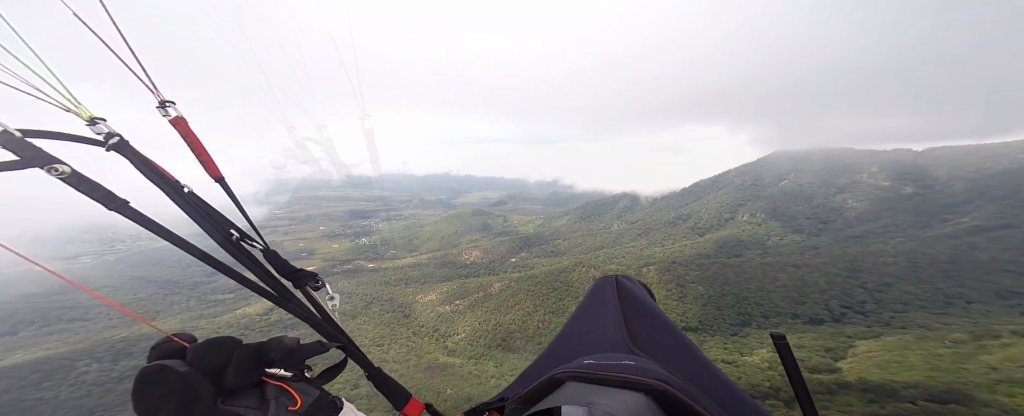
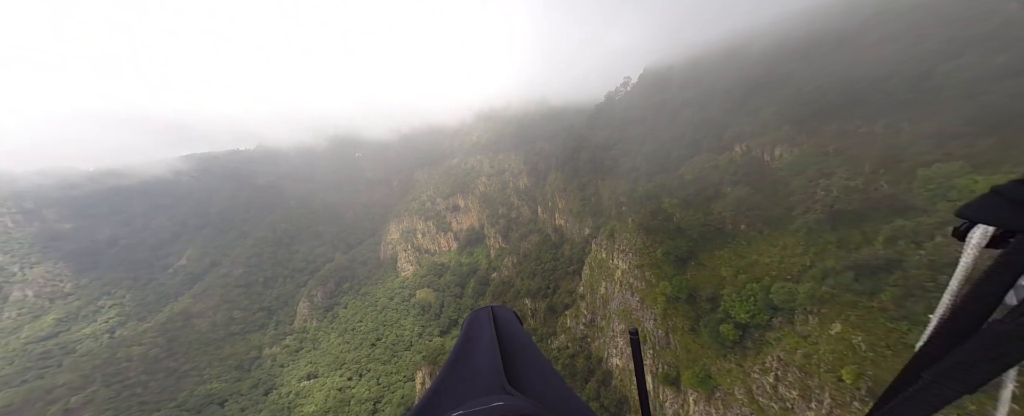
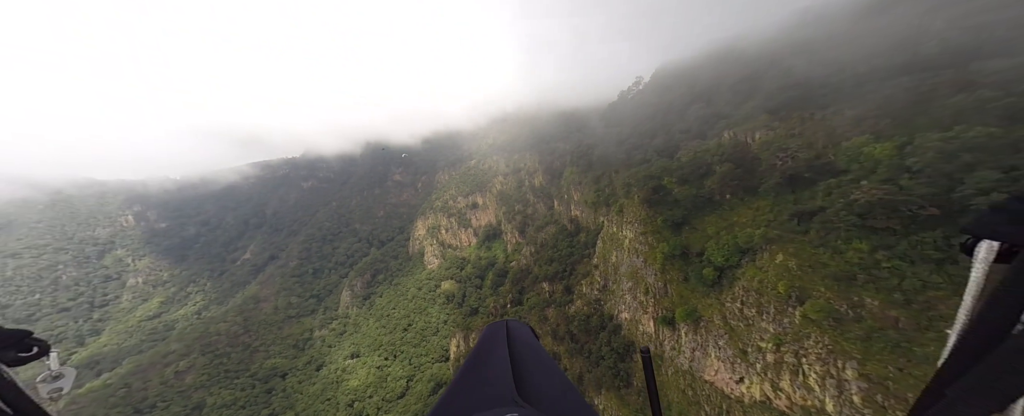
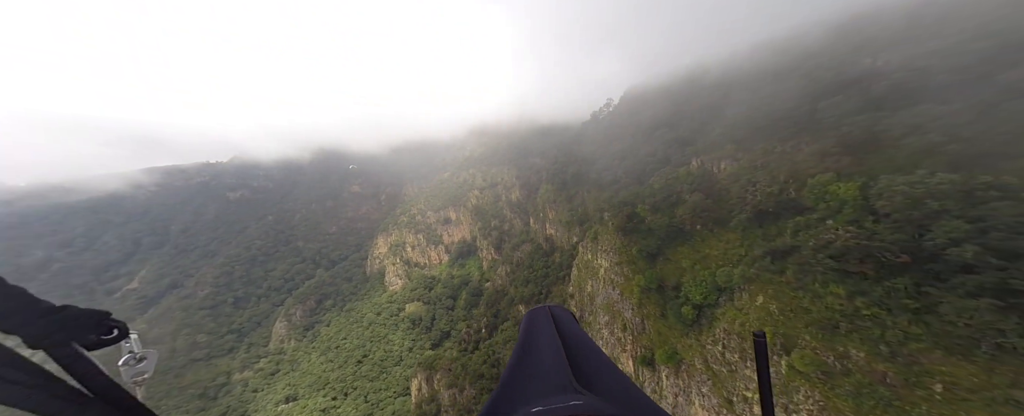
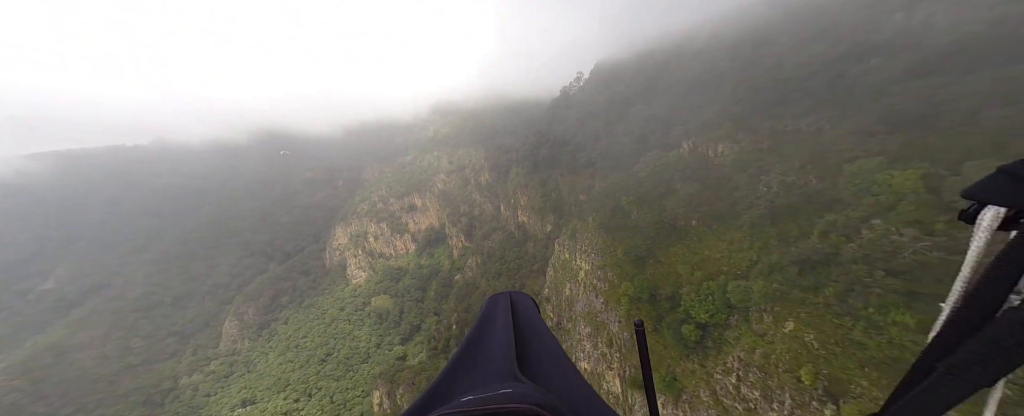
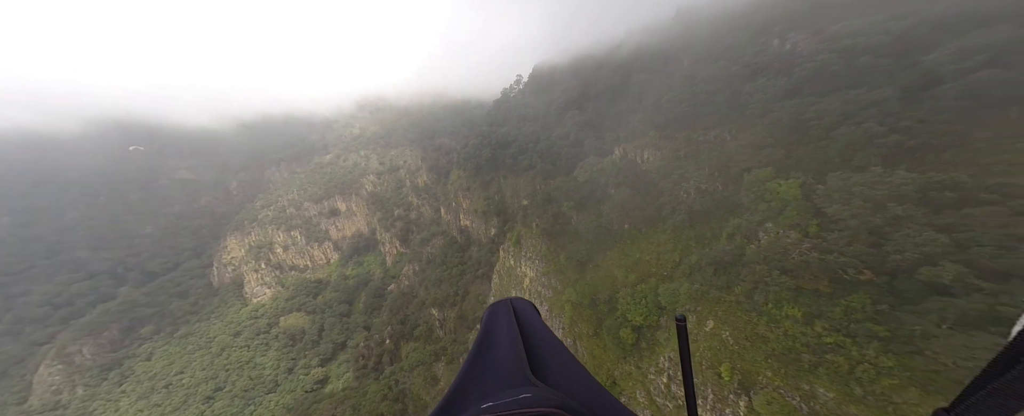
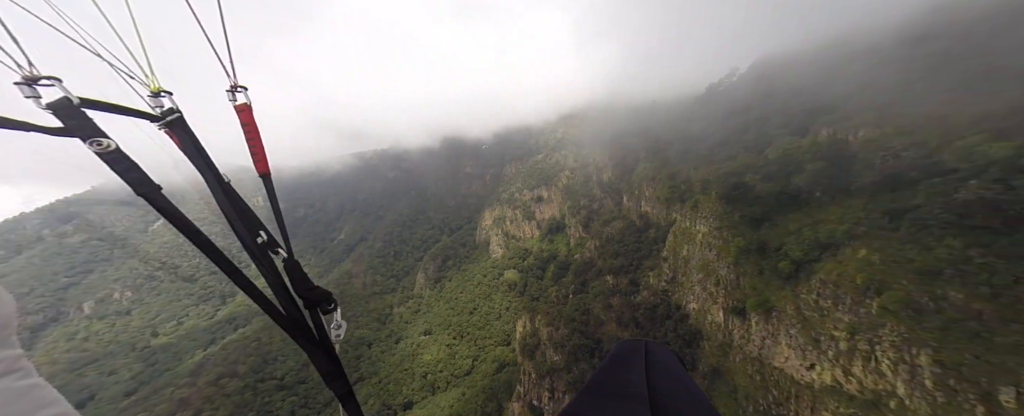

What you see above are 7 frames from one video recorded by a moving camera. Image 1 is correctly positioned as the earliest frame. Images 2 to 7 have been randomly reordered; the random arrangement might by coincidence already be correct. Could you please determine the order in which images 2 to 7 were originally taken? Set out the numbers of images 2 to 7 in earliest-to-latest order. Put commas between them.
7, 3, 4, 2, 5, 6
